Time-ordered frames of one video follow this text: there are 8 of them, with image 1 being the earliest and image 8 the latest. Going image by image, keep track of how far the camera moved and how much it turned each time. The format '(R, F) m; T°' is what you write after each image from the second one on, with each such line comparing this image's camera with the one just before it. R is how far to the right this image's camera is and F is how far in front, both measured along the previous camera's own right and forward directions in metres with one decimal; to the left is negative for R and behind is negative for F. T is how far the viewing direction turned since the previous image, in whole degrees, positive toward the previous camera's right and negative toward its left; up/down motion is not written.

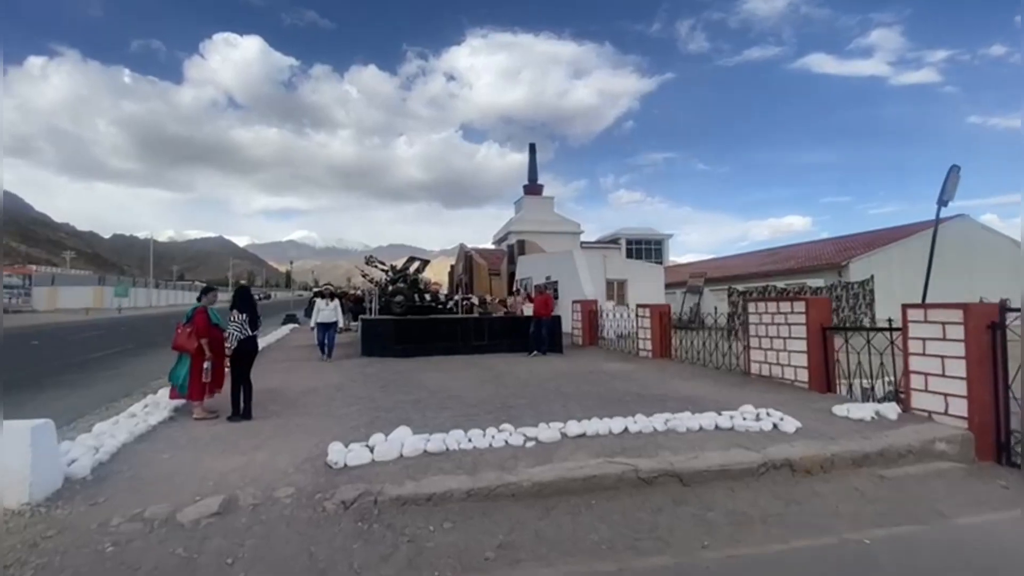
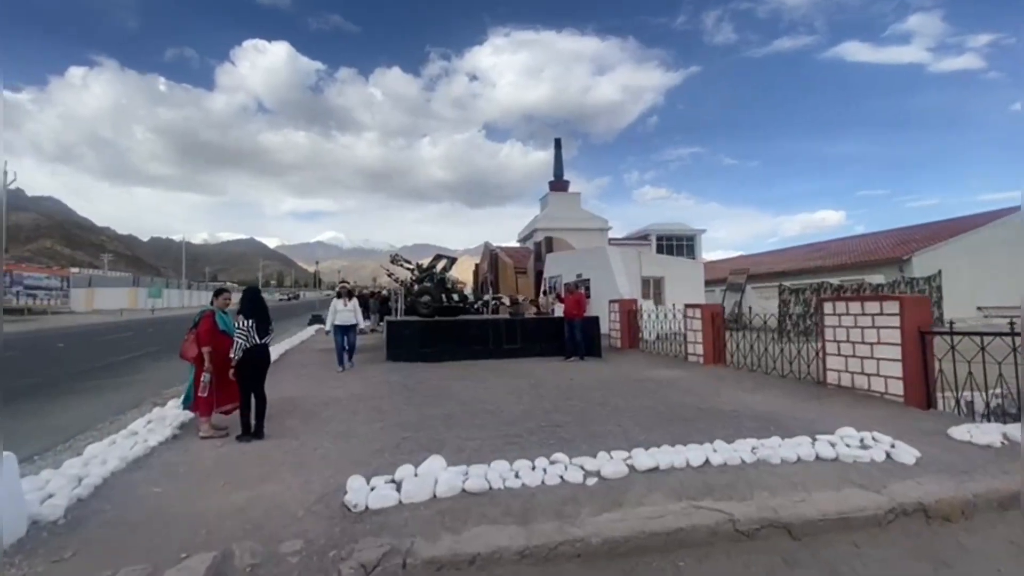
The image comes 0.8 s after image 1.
(-0.3, +1.1) m; -3°
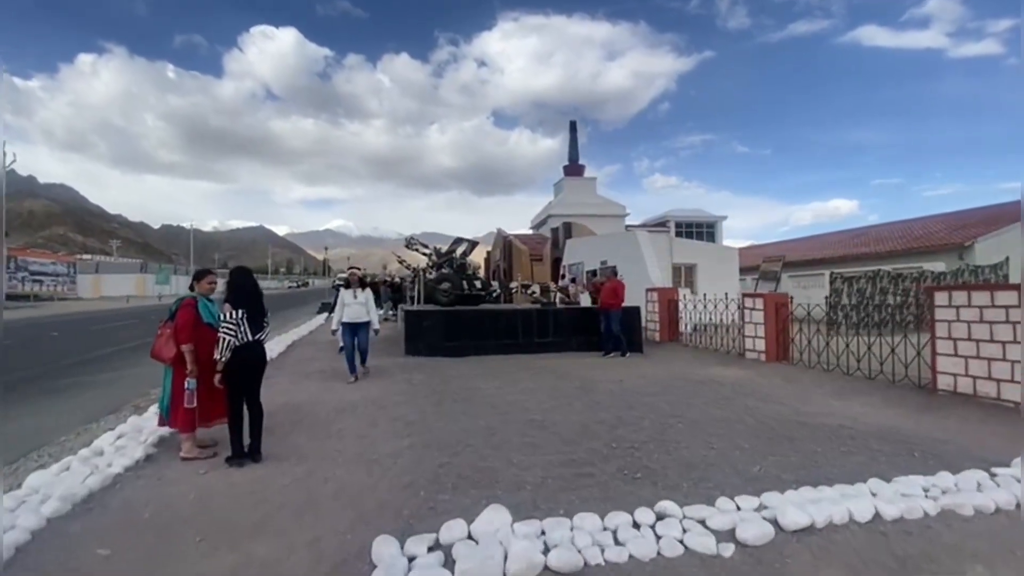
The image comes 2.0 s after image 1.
(-0.6, +1.5) m; -1°
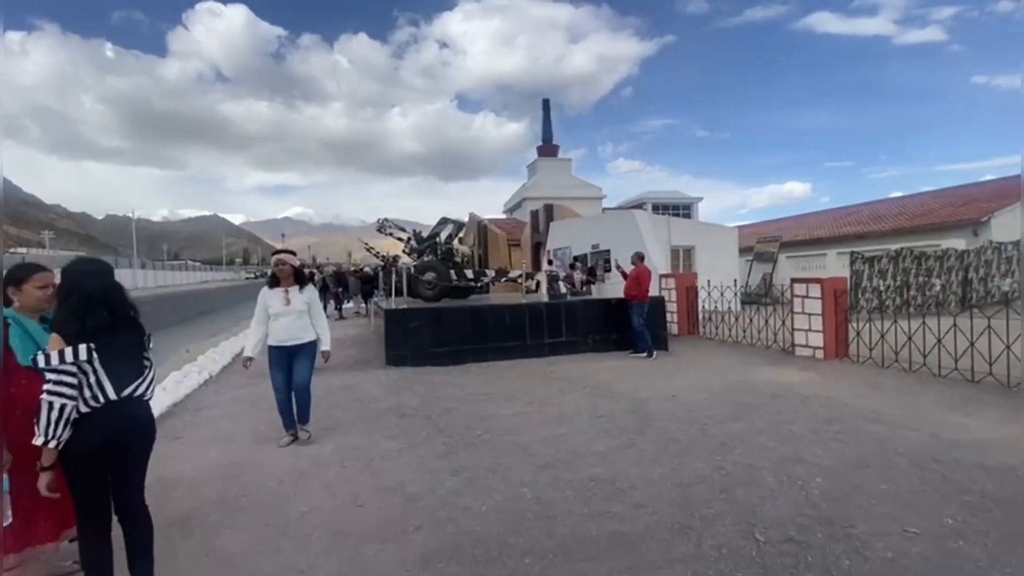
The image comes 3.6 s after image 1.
(-0.7, +2.2) m; +4°
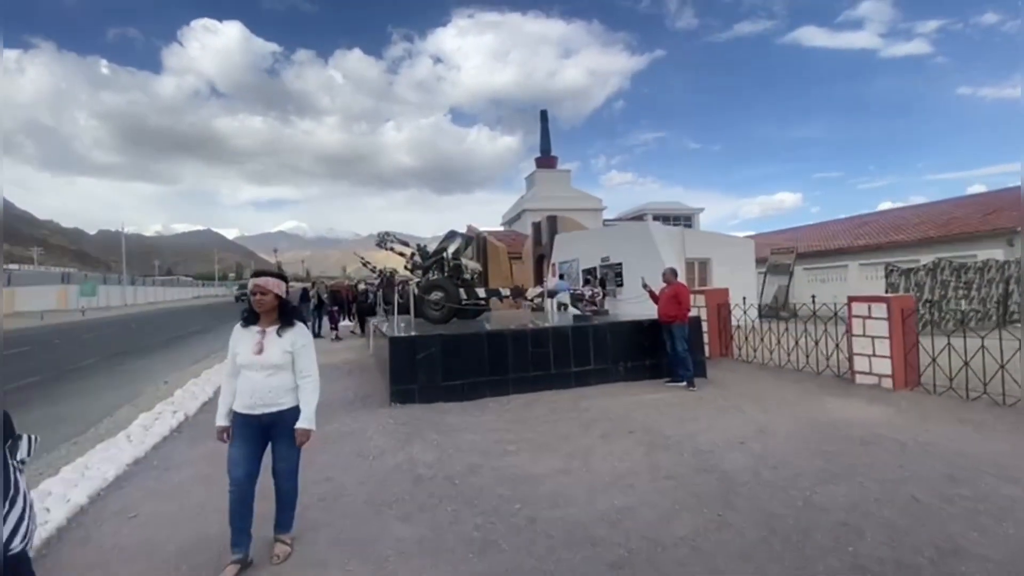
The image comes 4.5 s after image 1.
(-0.5, +1.2) m; +1°
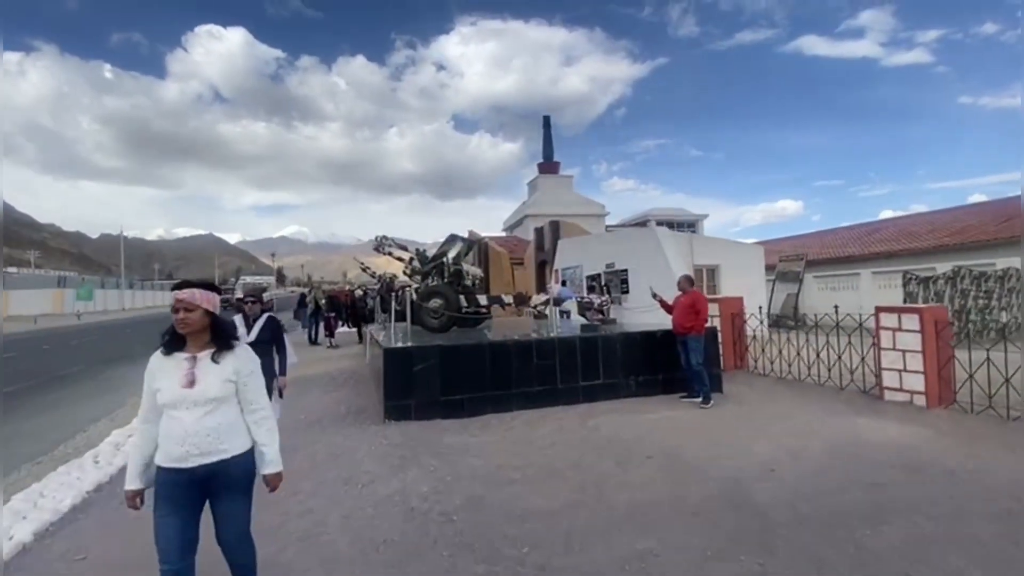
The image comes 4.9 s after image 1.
(-0.1, +0.6) m; 0°
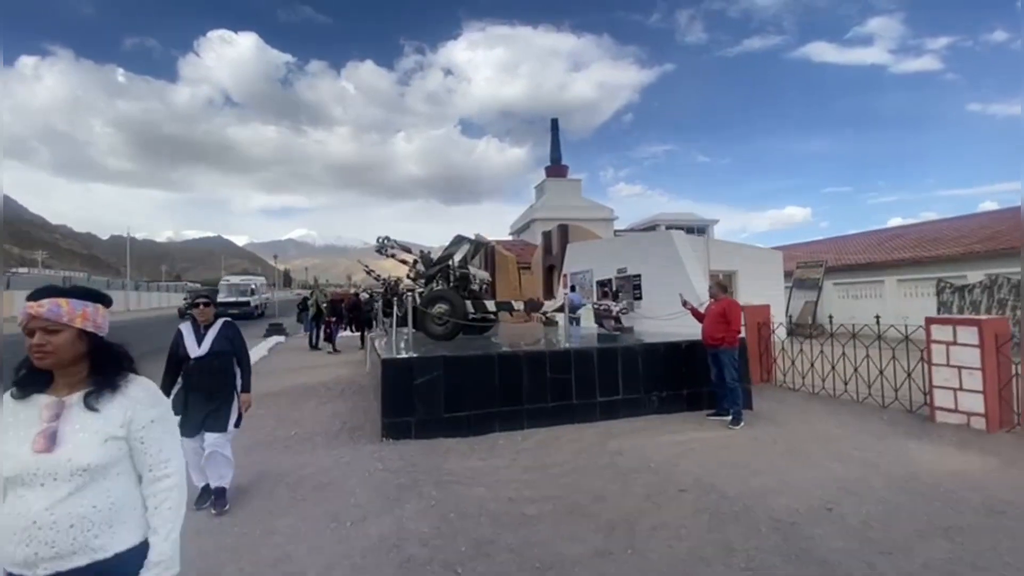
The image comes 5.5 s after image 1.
(-0.1, +0.7) m; -1°
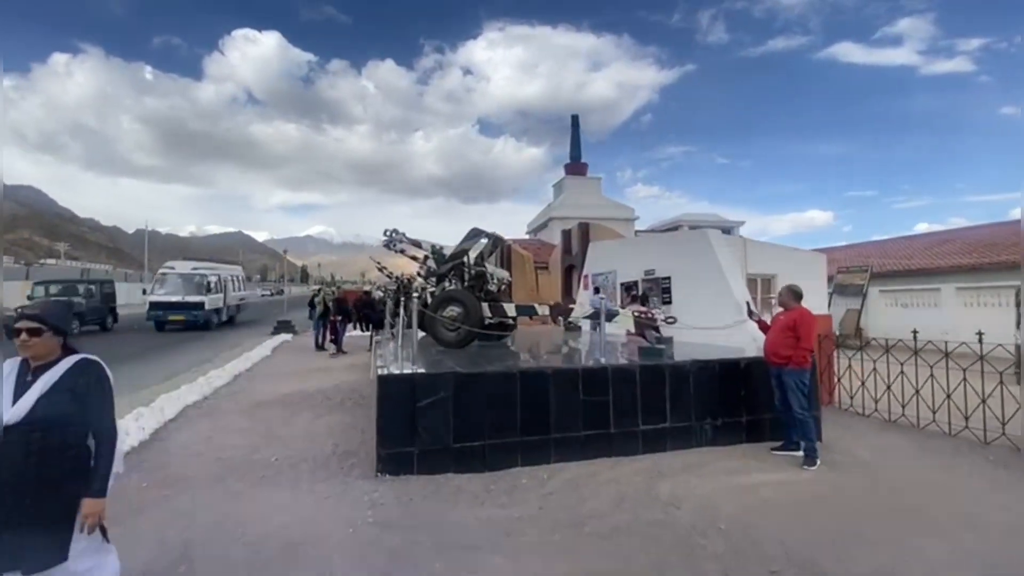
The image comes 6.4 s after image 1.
(-0.1, +1.3) m; -2°
